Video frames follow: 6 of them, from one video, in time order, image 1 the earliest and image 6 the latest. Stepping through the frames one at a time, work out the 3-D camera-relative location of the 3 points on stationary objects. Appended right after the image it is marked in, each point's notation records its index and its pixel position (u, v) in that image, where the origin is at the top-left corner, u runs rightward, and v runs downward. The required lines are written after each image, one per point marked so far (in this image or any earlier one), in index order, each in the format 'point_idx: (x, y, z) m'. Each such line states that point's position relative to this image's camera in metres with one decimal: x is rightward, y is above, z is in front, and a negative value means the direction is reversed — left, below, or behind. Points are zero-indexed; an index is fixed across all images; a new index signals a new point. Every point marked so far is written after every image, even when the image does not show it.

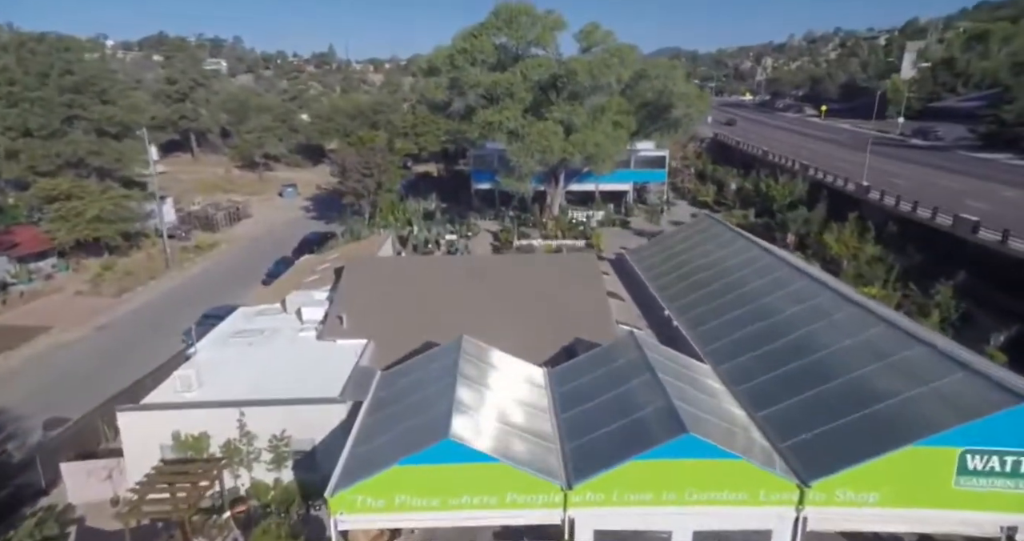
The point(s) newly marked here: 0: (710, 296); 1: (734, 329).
0: (+5.4, -0.6, +17.9) m
1: (+5.1, -1.4, +15.2) m
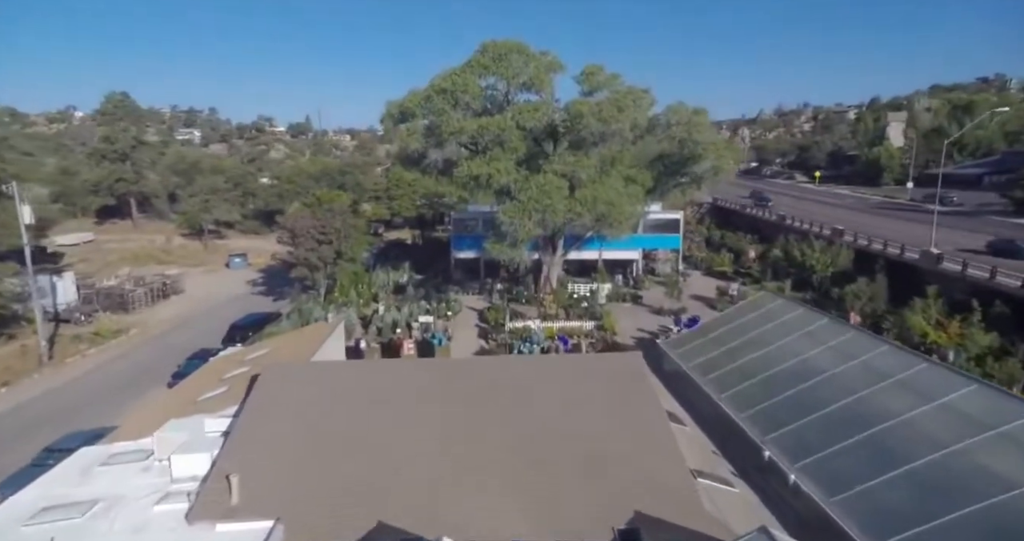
0: (+5.5, -2.6, +11.4) m
1: (+5.3, -3.0, +8.7) m
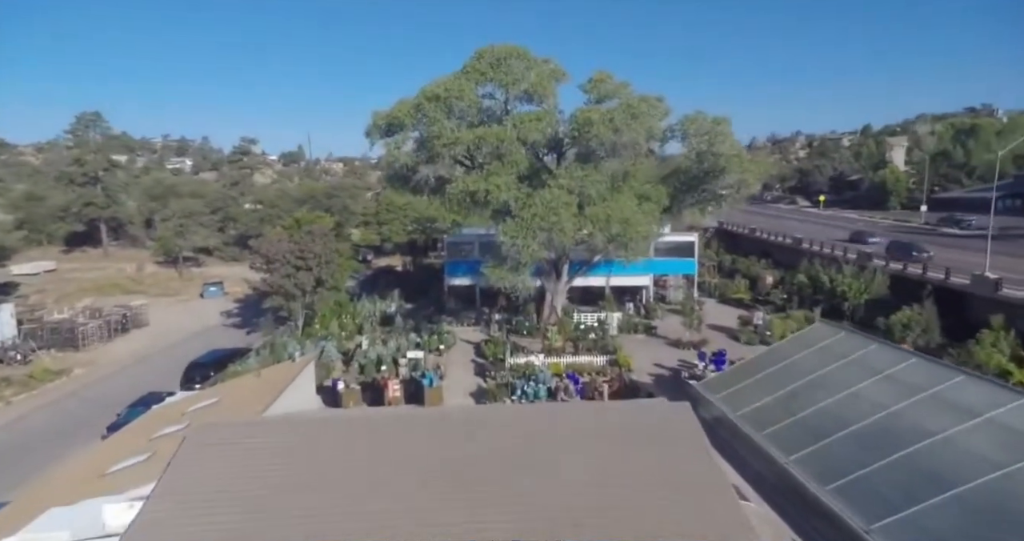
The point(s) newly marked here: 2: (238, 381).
0: (+5.6, -2.9, +8.3) m
1: (+5.5, -3.2, +5.5) m
2: (-6.5, -2.6, +15.6) m
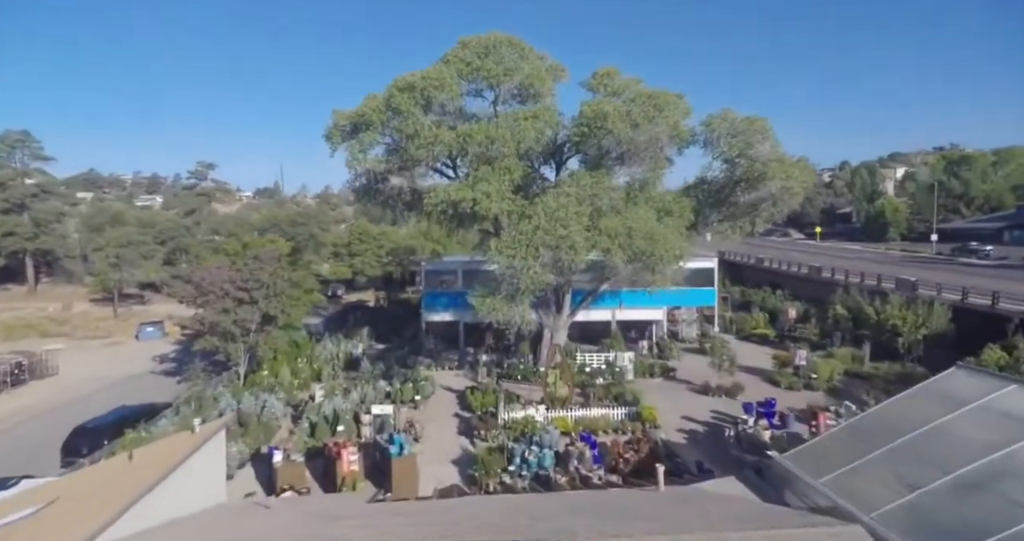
0: (+5.9, -2.8, +3.7) m
1: (+5.9, -3.0, +0.9) m
2: (-6.4, -3.1, +10.6) m
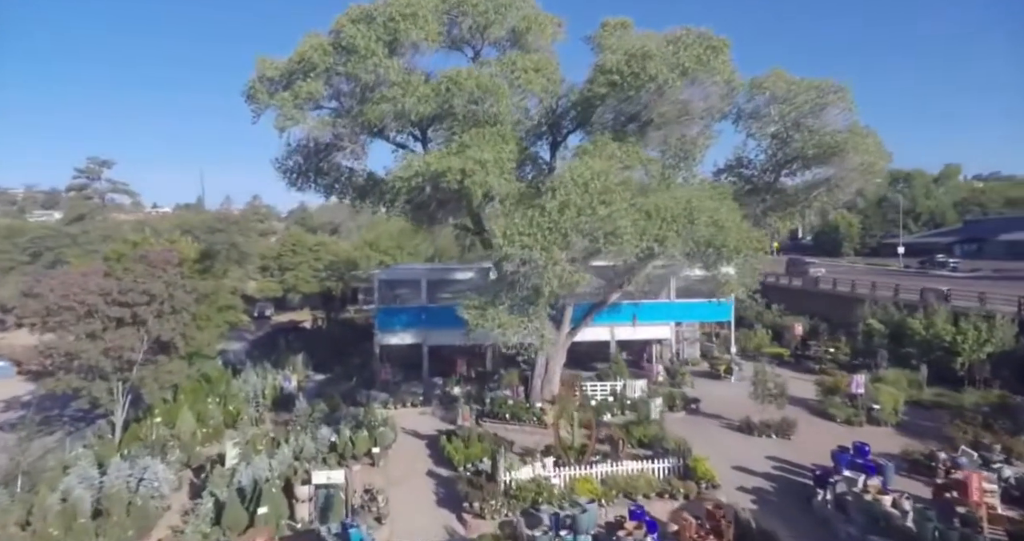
0: (+7.4, -2.4, -1.0) m
1: (+7.6, -2.5, -3.8) m
2: (-5.6, -2.9, +4.7) m
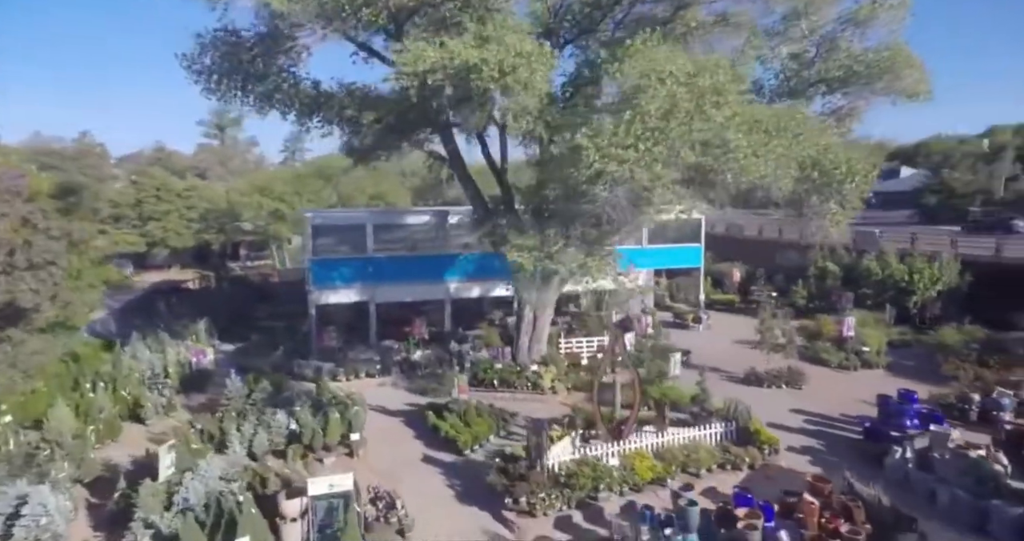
0: (+10.8, -2.0, -1.8) m
1: (+11.6, -2.3, -4.4) m
2: (-3.1, -2.5, +1.1) m
